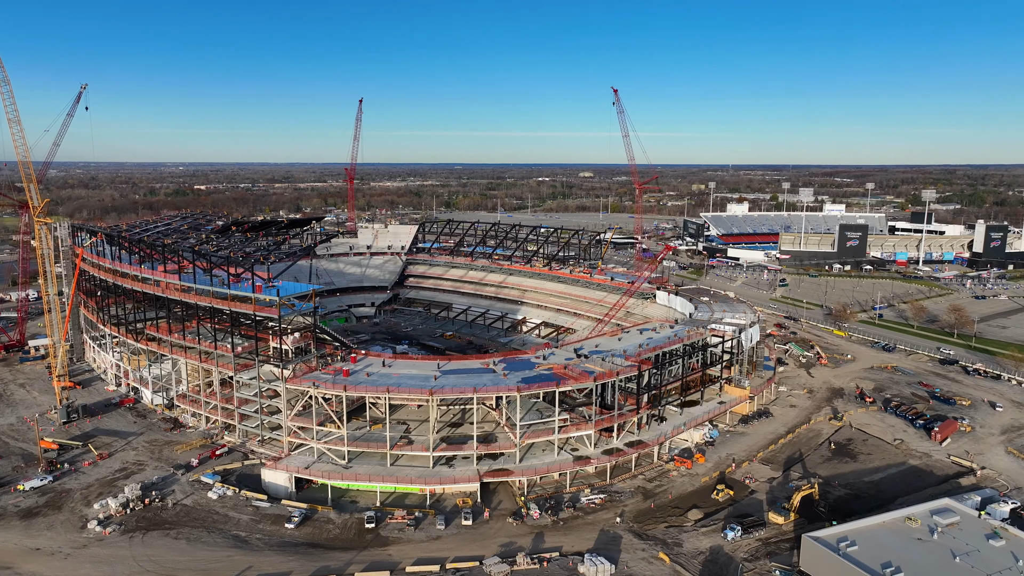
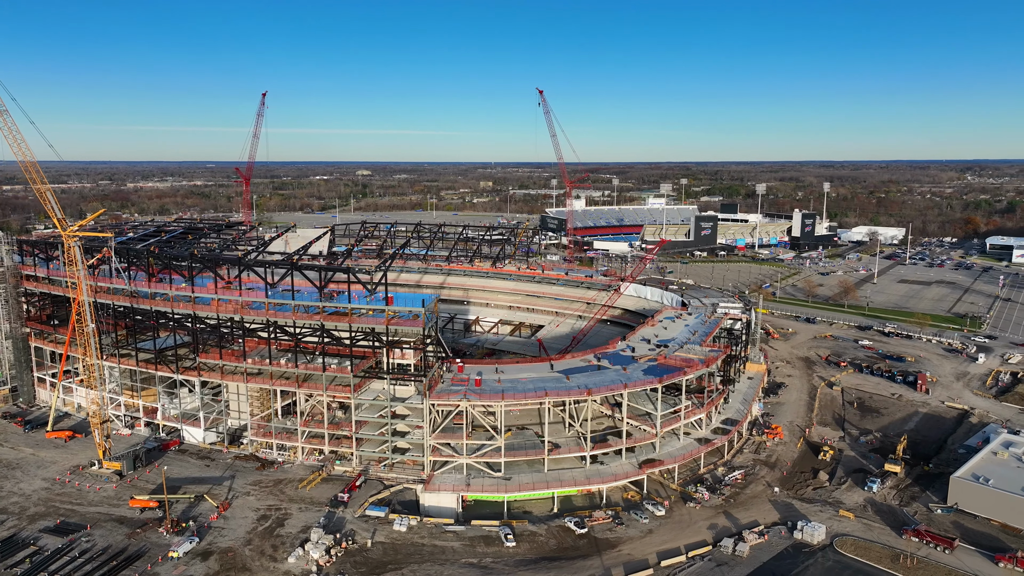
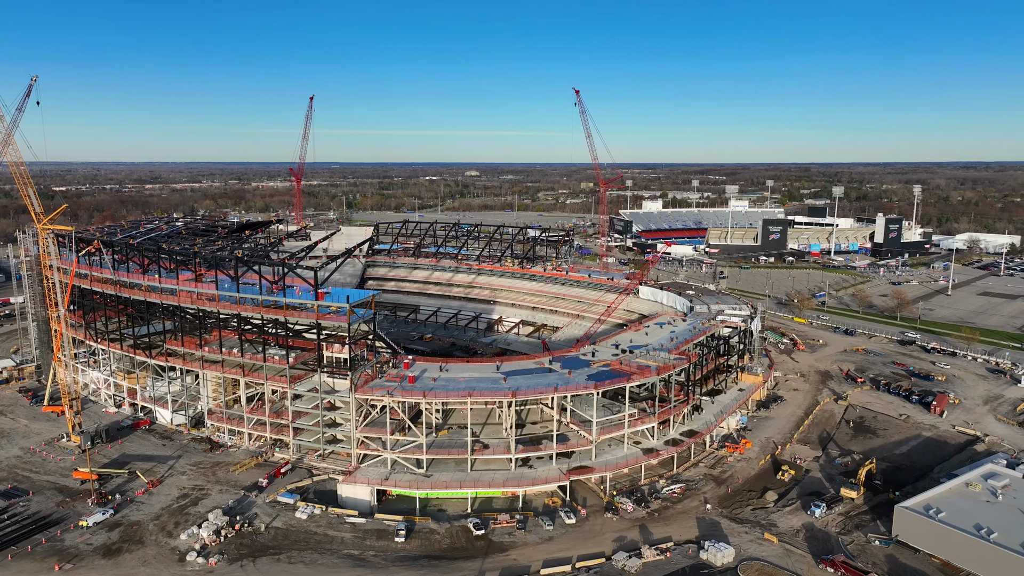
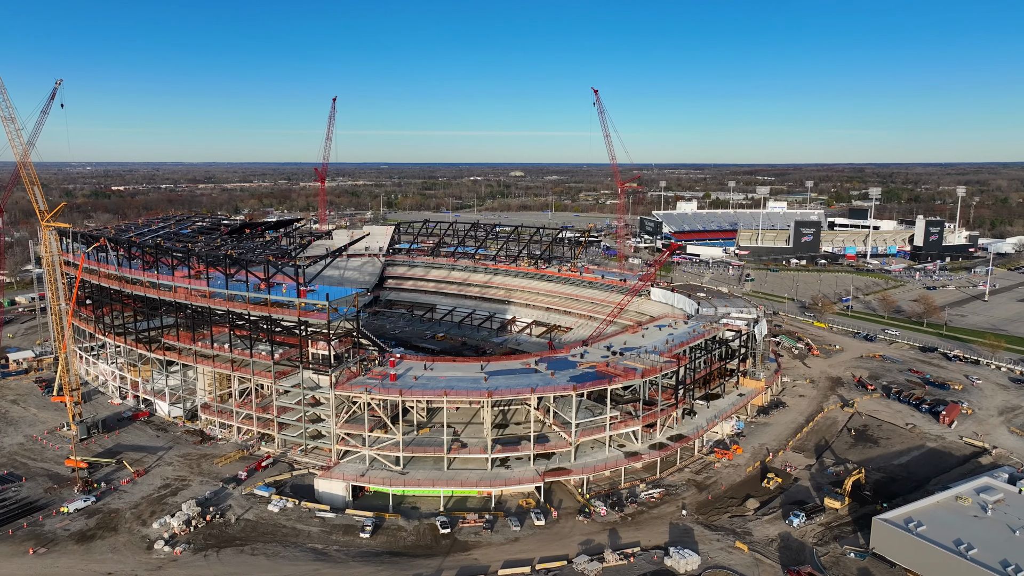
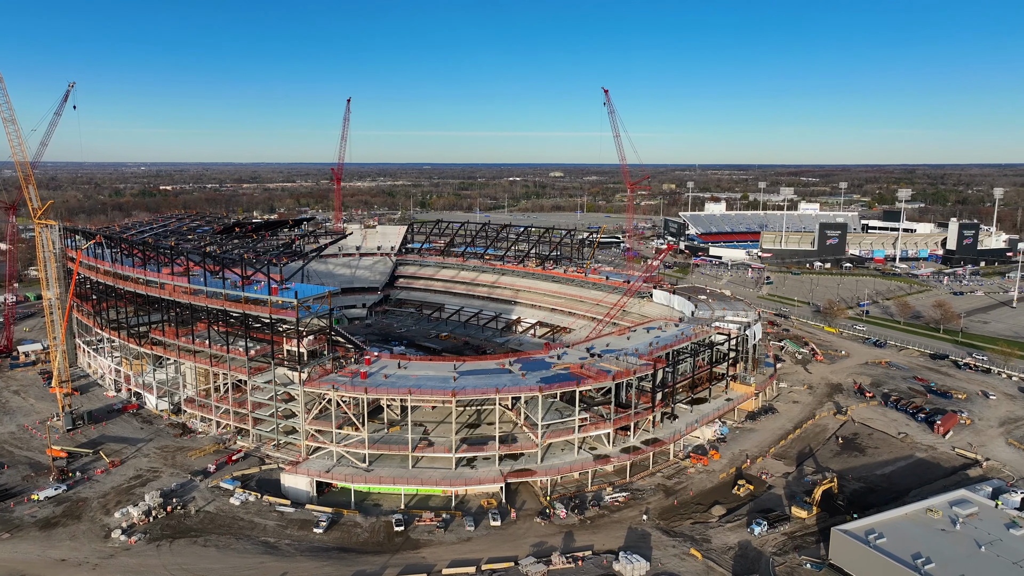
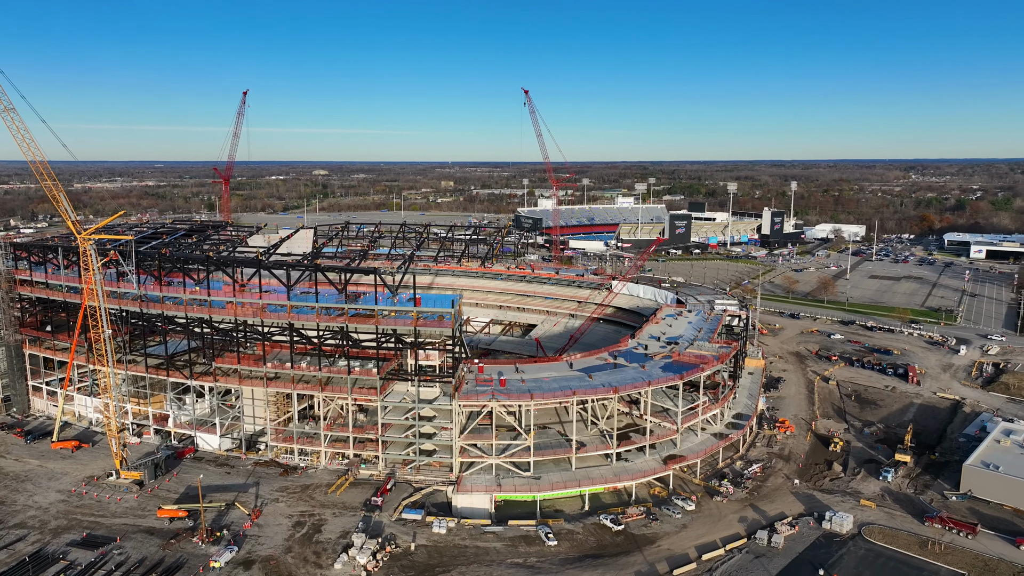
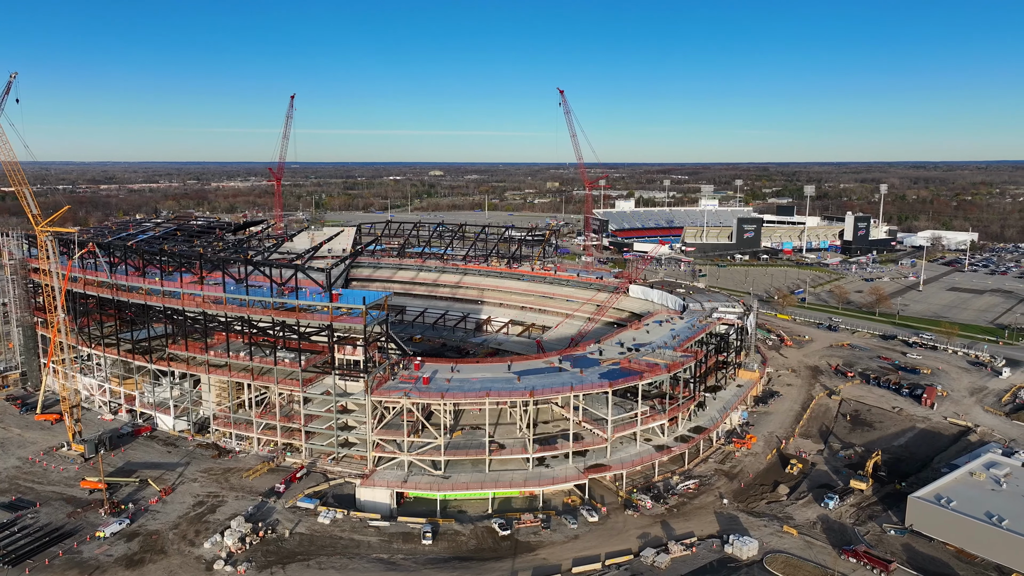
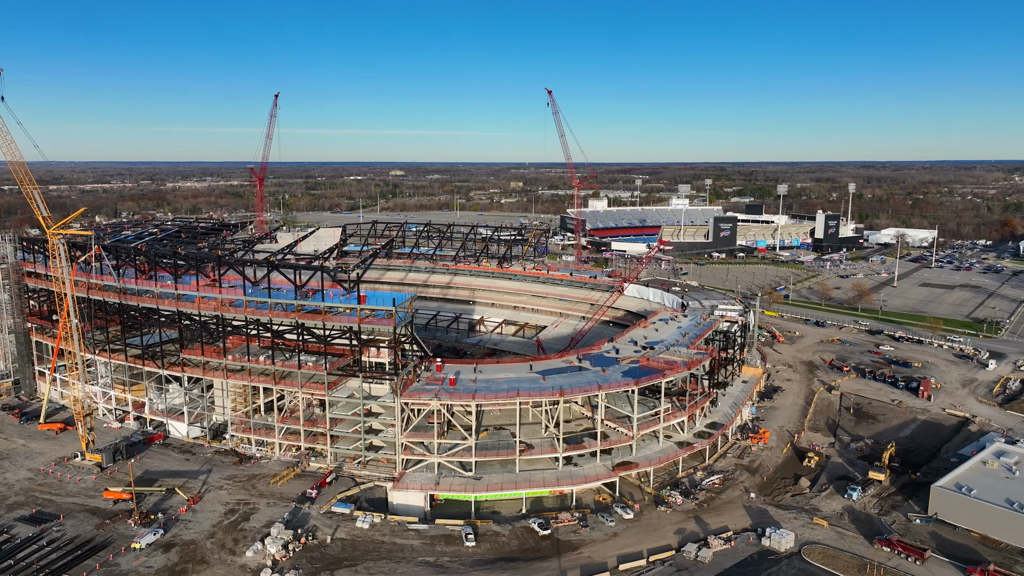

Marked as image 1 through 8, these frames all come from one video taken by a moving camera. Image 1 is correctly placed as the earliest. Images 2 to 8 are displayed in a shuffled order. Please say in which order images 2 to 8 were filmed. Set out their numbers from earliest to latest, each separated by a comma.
5, 4, 3, 7, 8, 2, 6
